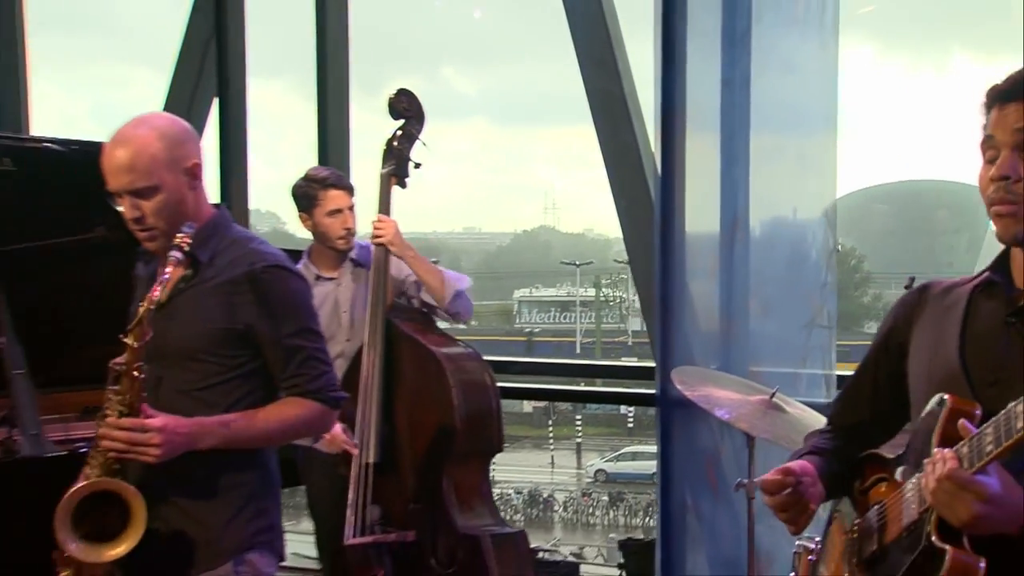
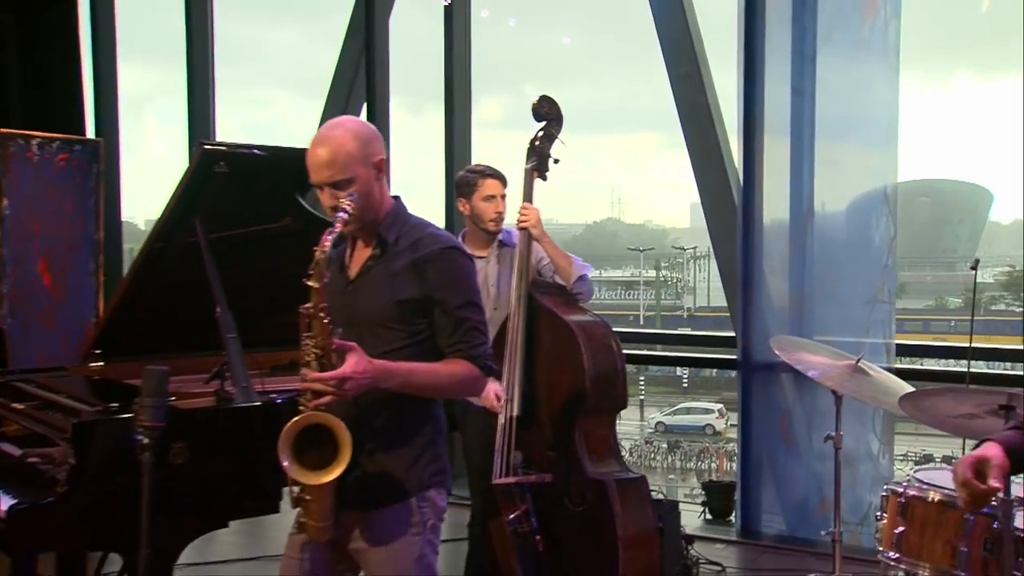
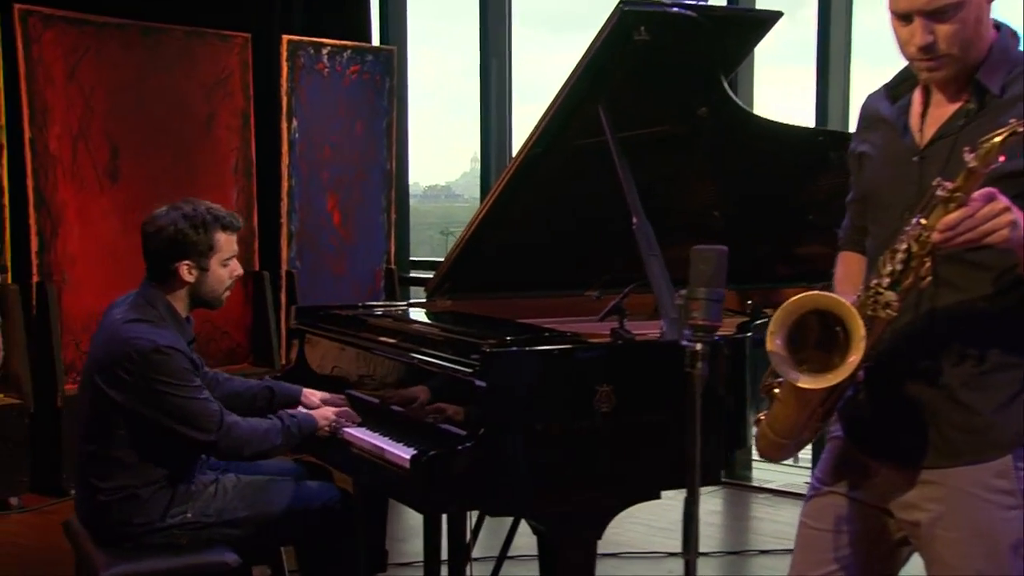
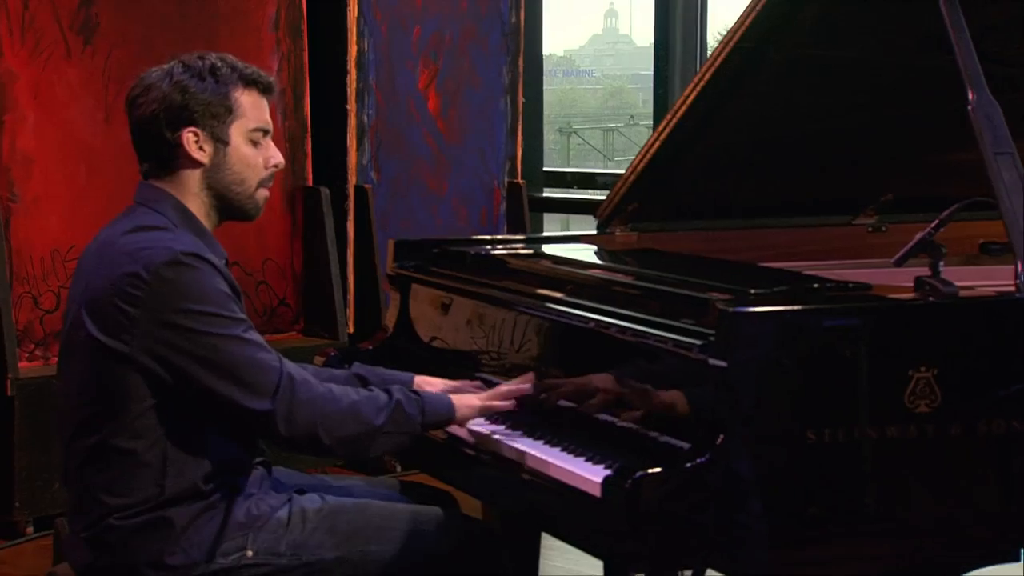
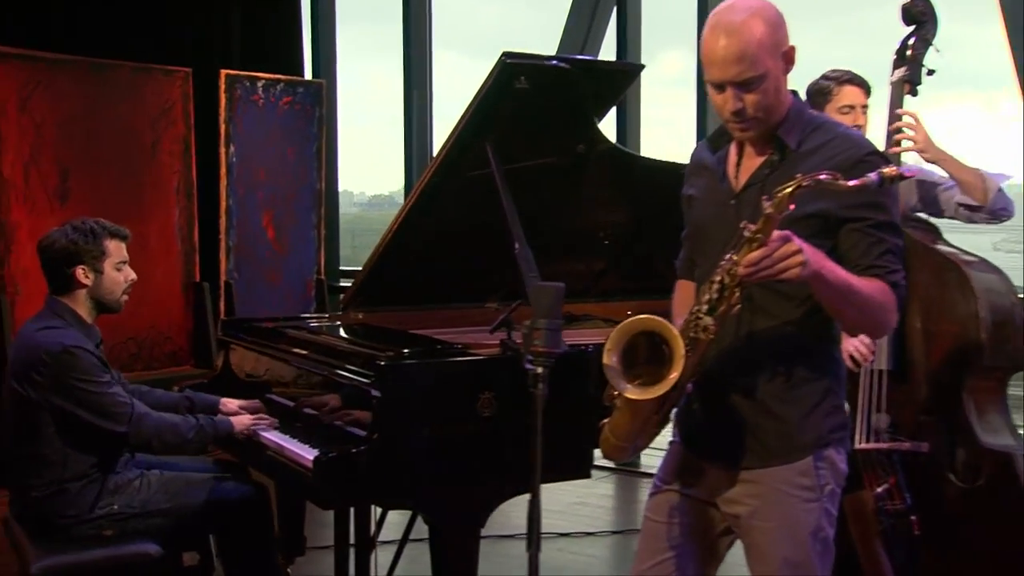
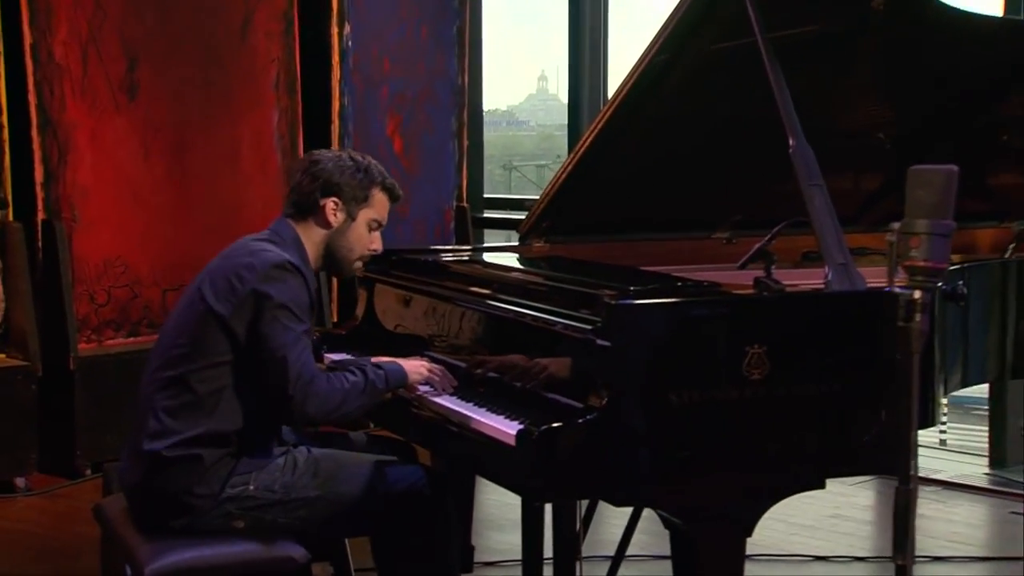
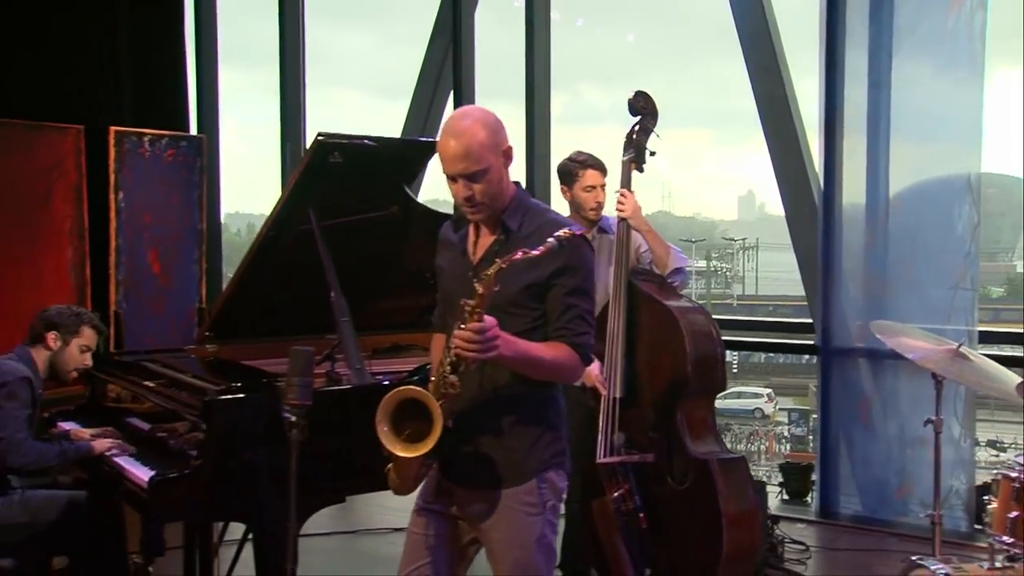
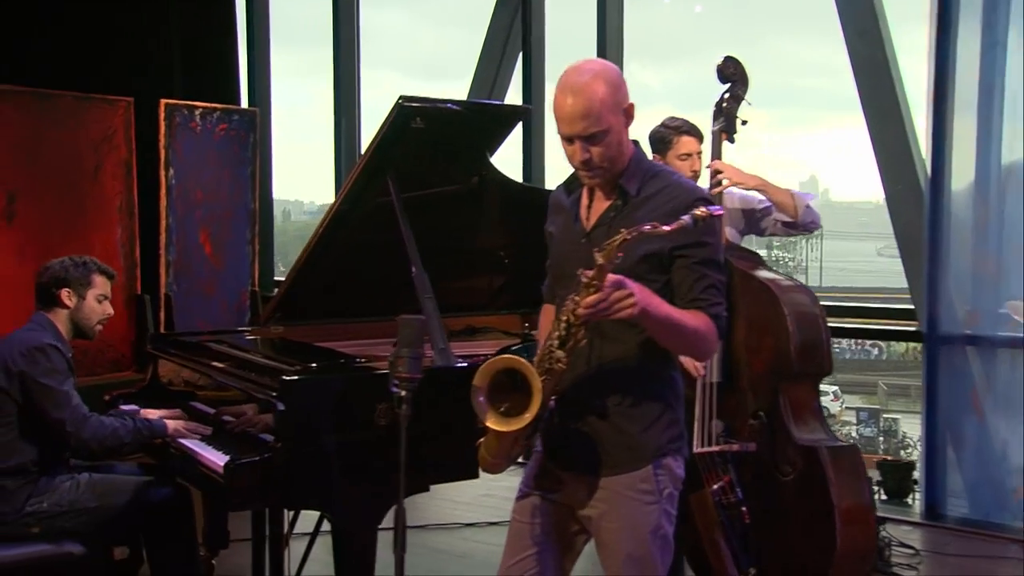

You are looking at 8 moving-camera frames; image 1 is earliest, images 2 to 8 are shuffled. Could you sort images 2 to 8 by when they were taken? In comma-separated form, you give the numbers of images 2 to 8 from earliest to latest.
2, 7, 8, 5, 3, 6, 4
